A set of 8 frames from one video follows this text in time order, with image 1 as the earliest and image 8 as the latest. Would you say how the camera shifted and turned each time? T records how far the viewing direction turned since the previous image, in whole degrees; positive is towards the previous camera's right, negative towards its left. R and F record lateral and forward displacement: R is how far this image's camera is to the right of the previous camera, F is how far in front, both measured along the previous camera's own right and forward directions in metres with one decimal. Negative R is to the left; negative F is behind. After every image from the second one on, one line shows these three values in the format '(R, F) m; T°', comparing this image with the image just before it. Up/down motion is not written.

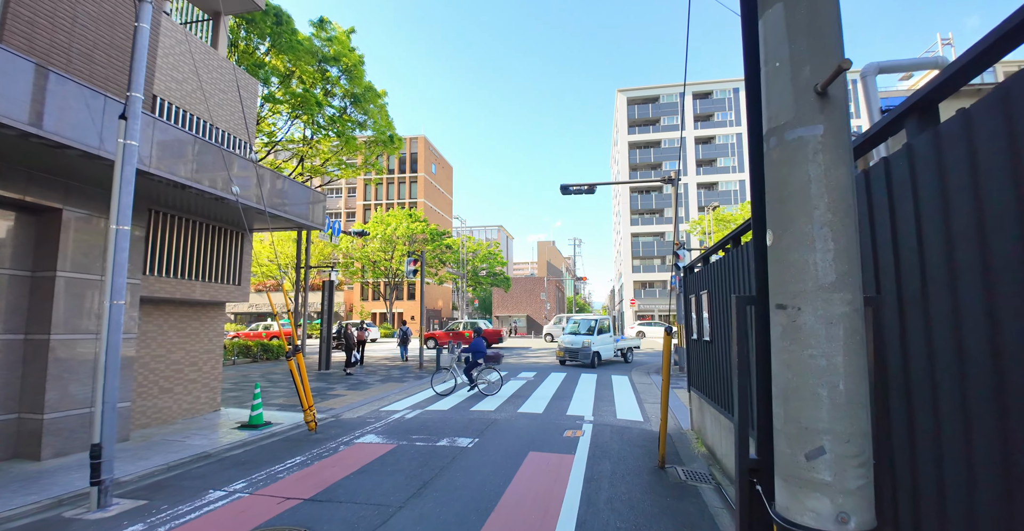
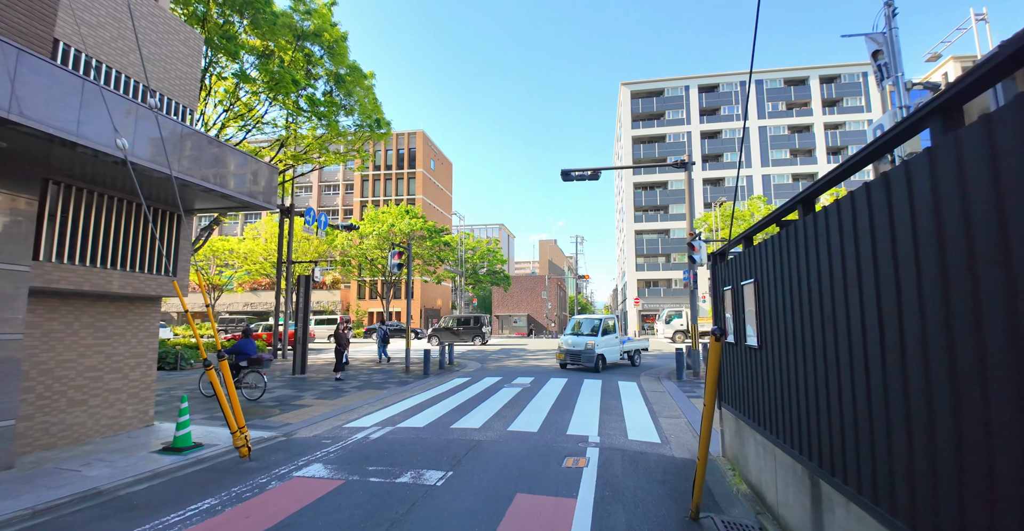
(+0.2, +1.5) m; 0°
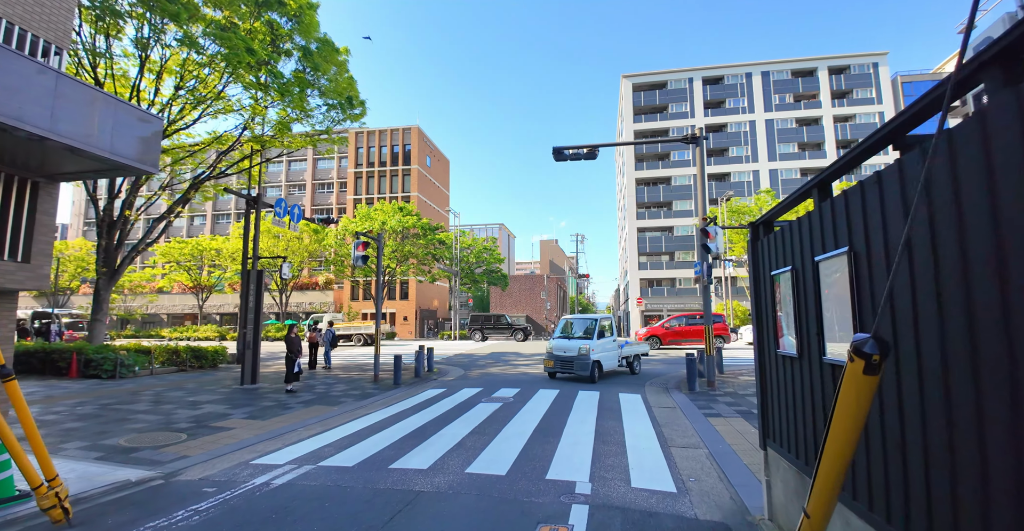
(+0.5, +1.9) m; 0°
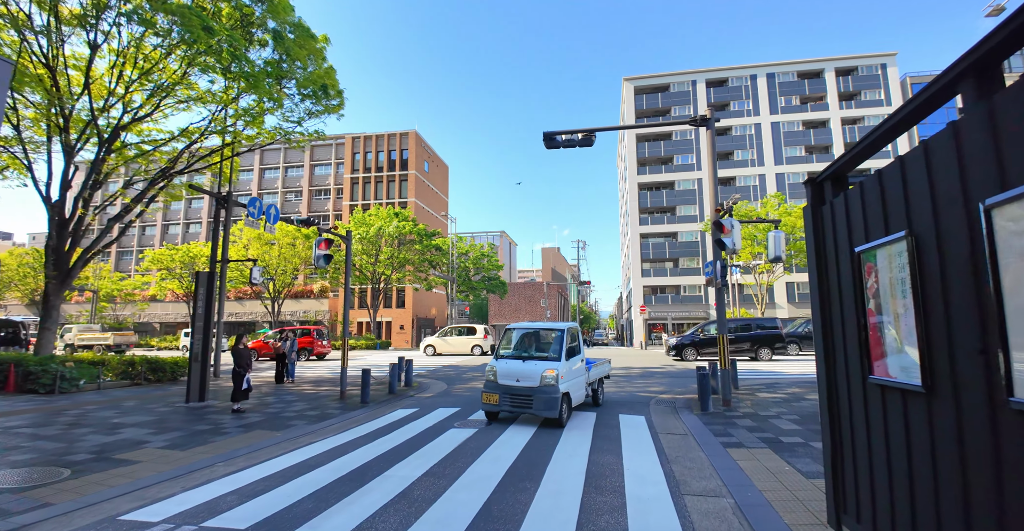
(+0.4, +1.4) m; 0°
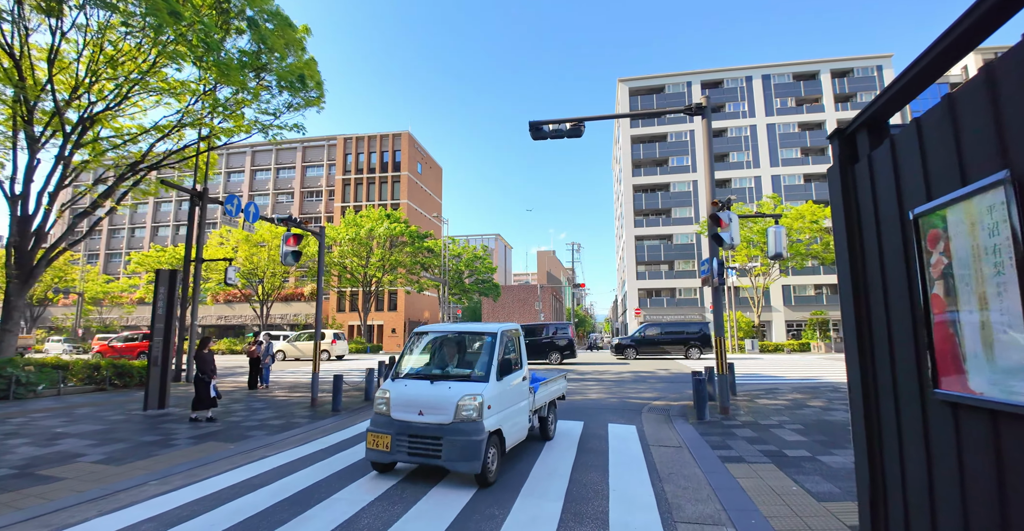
(+0.3, +0.6) m; 0°
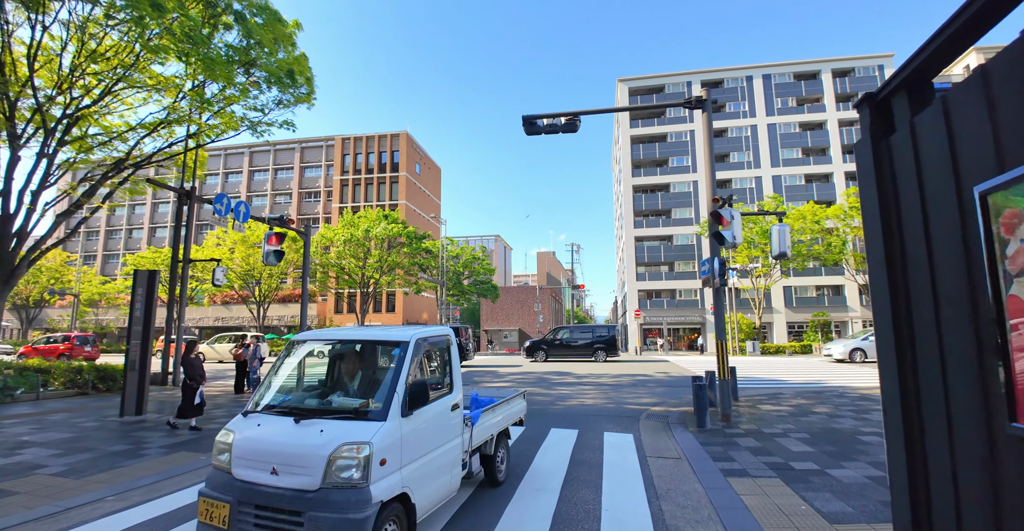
(+0.2, +0.4) m; 0°
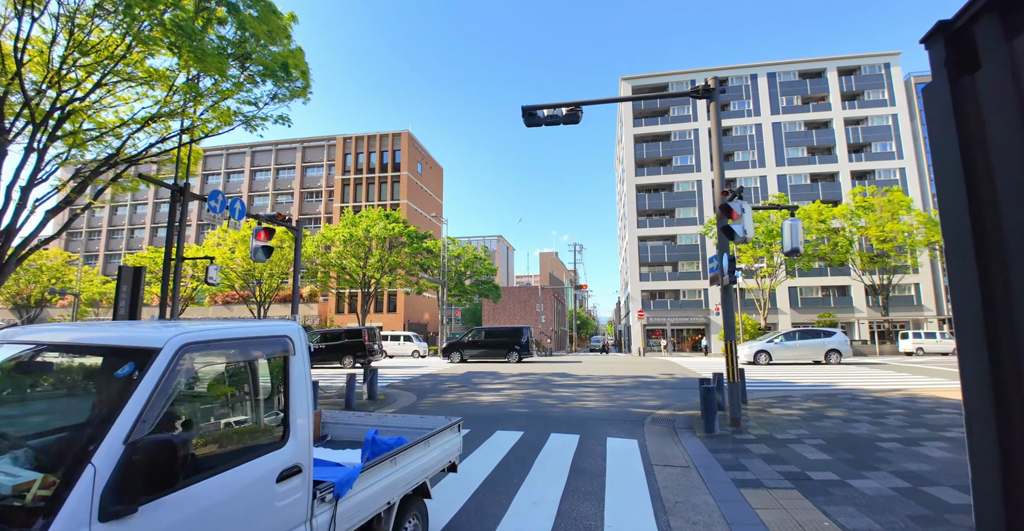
(+0.1, +0.4) m; 0°
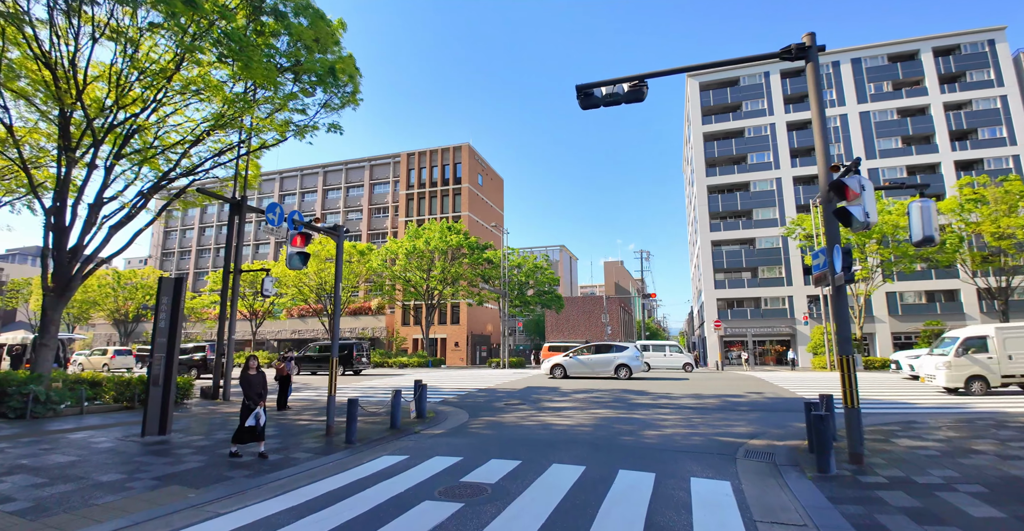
(+0.1, +1.2) m; -8°
